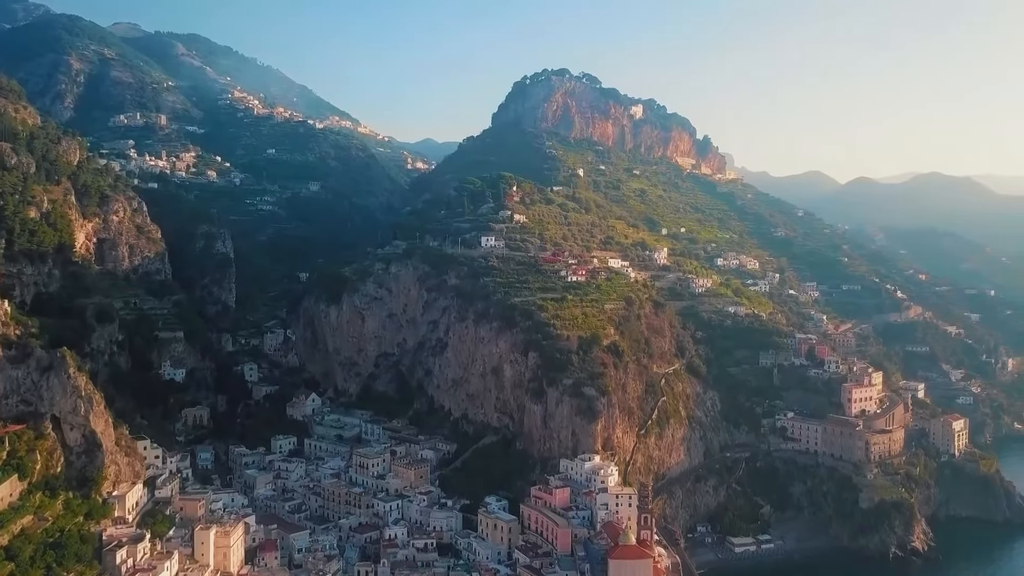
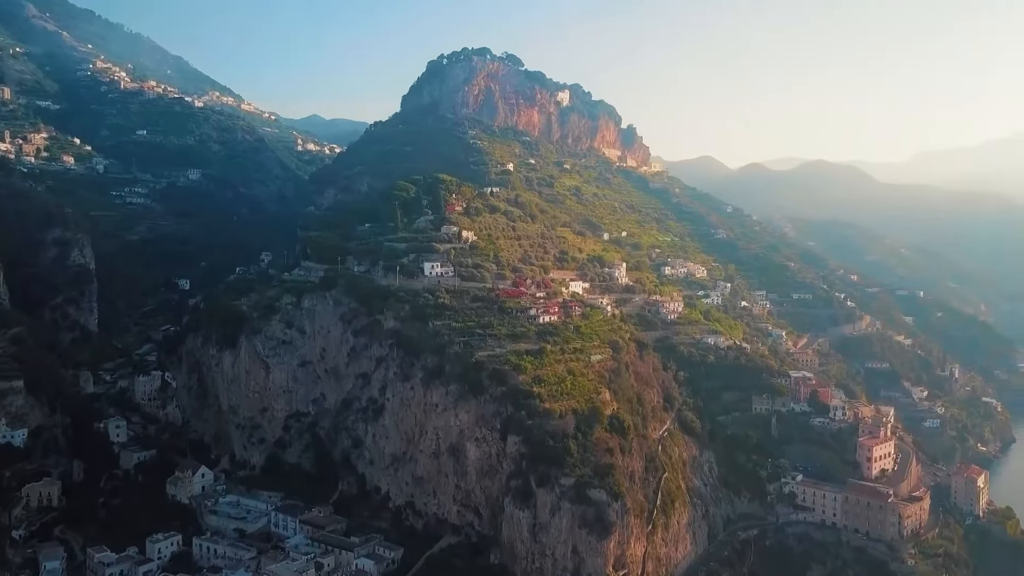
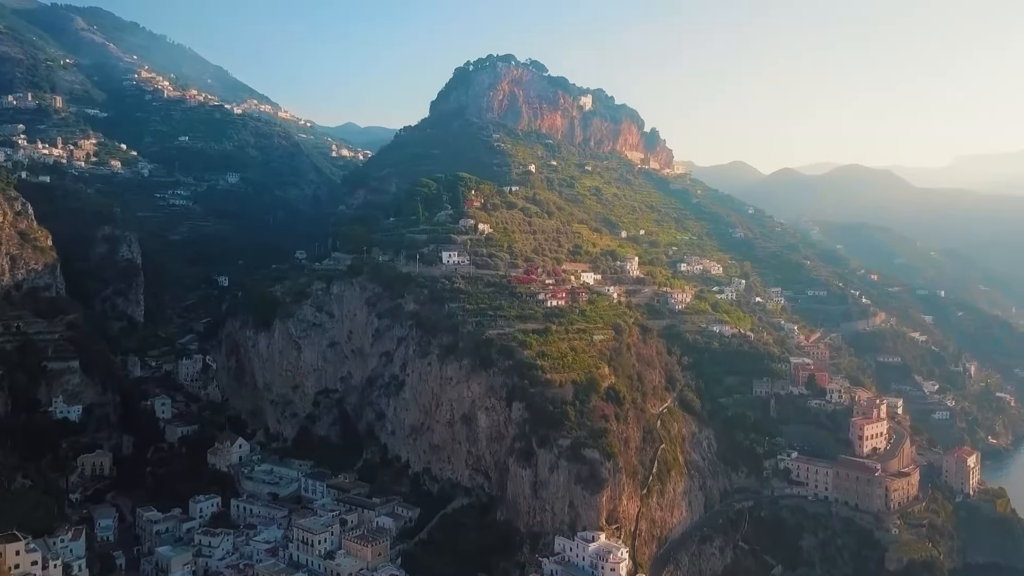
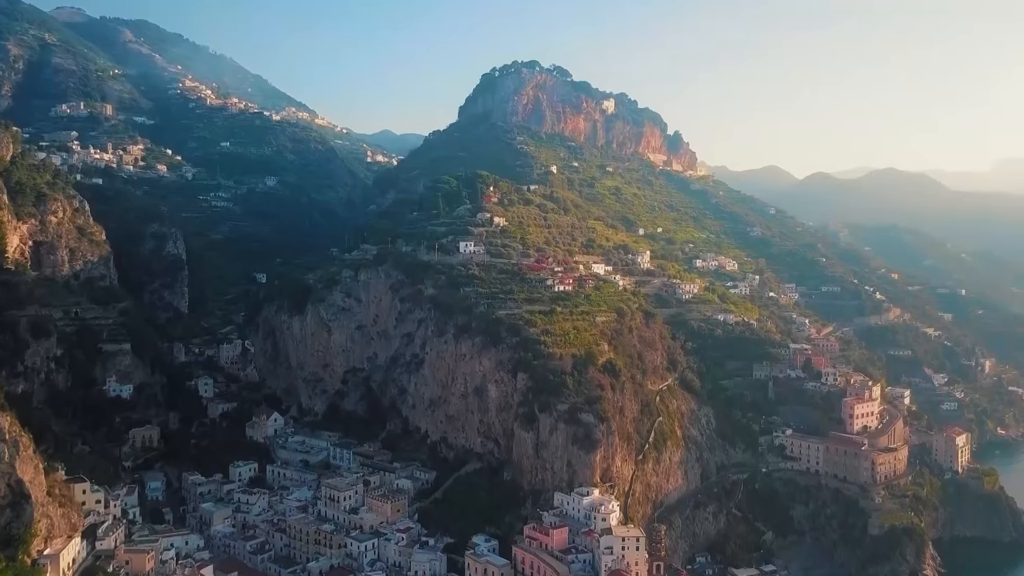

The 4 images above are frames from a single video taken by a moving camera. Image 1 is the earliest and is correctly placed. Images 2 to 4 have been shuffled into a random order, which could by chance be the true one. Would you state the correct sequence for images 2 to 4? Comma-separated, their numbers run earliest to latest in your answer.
4, 3, 2
